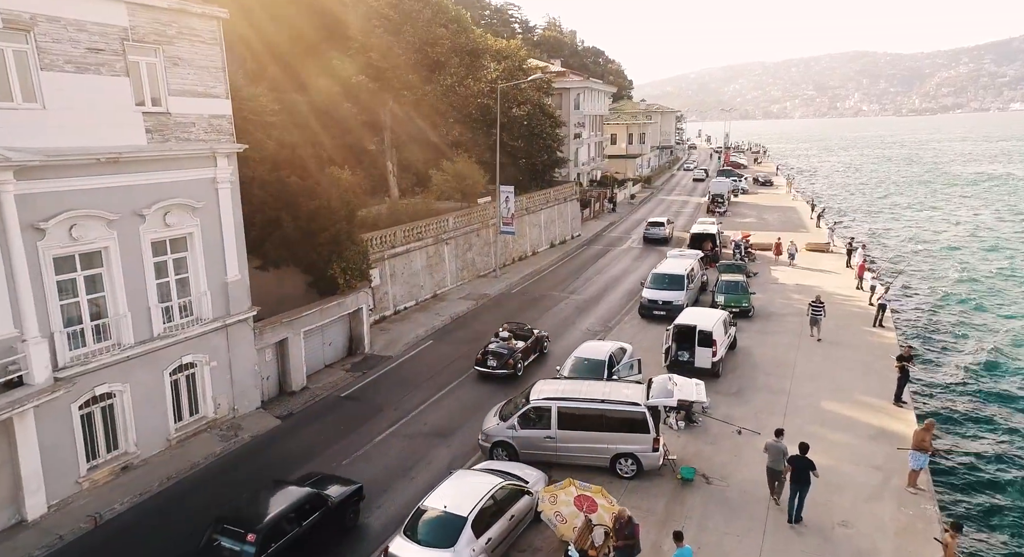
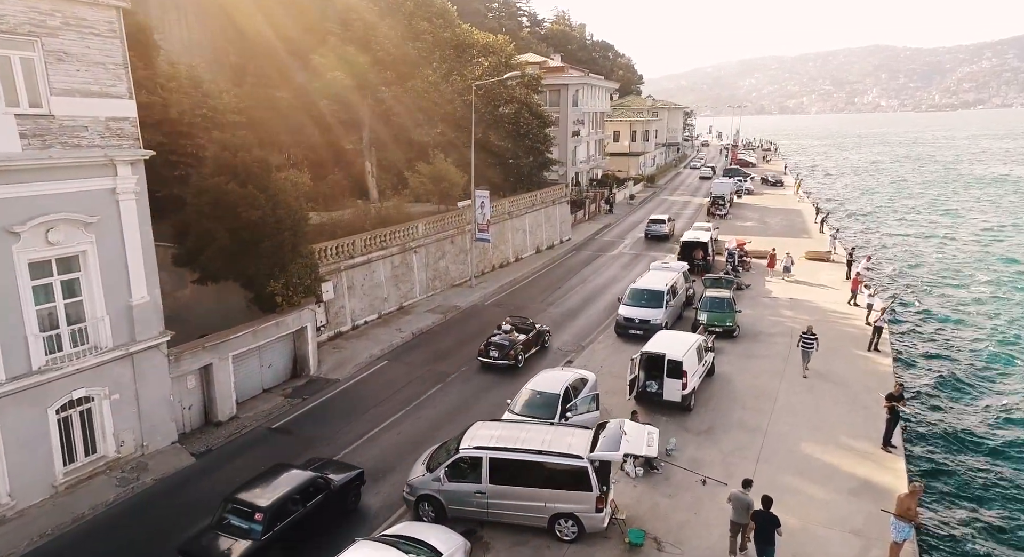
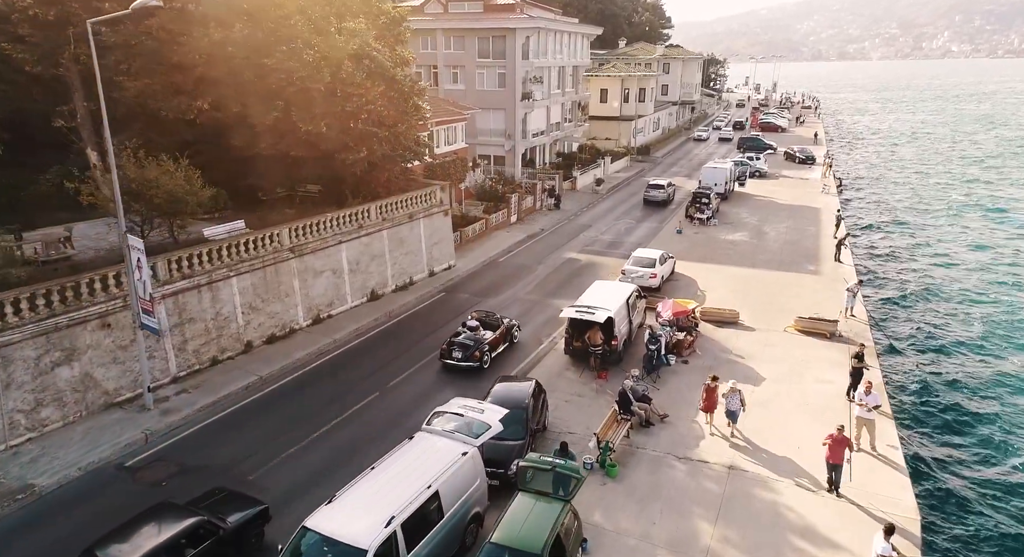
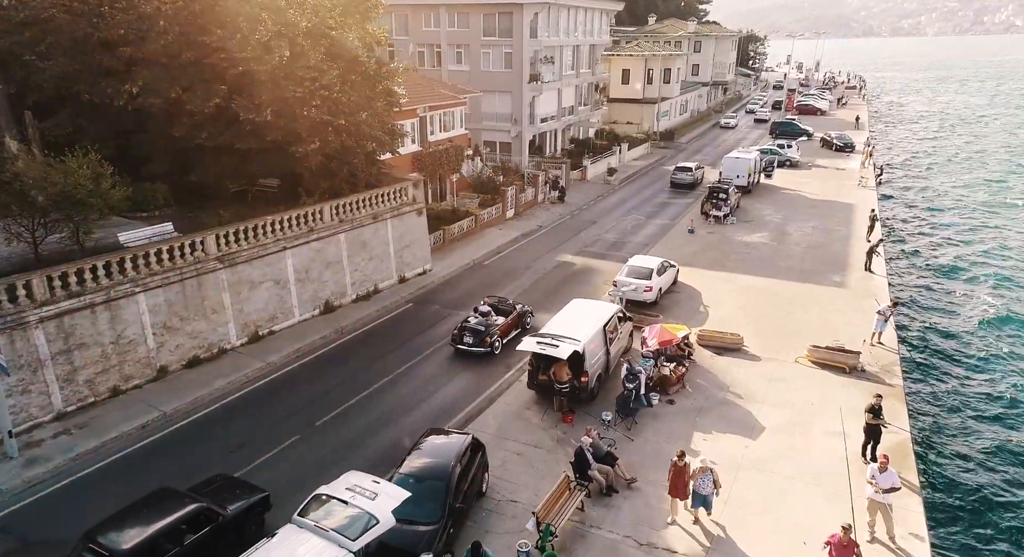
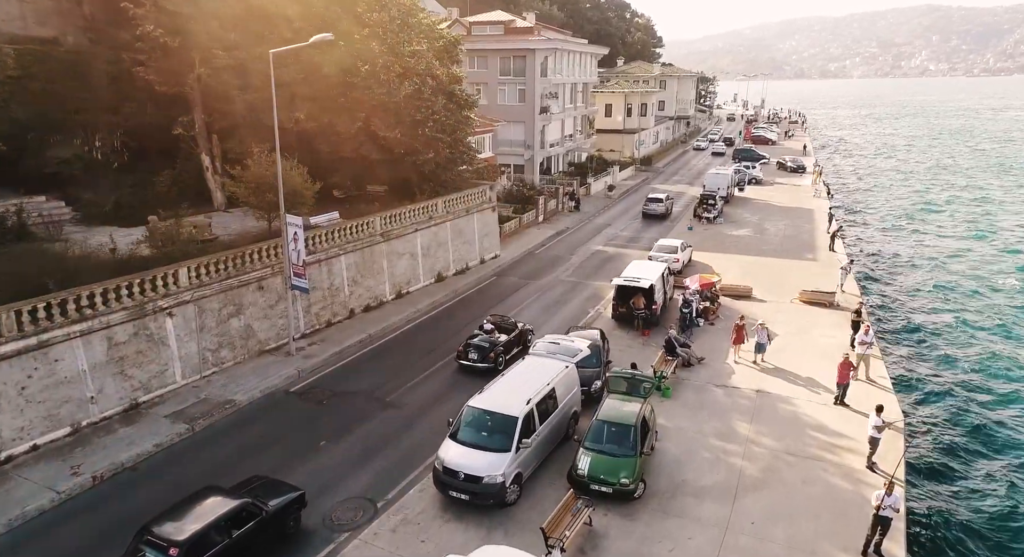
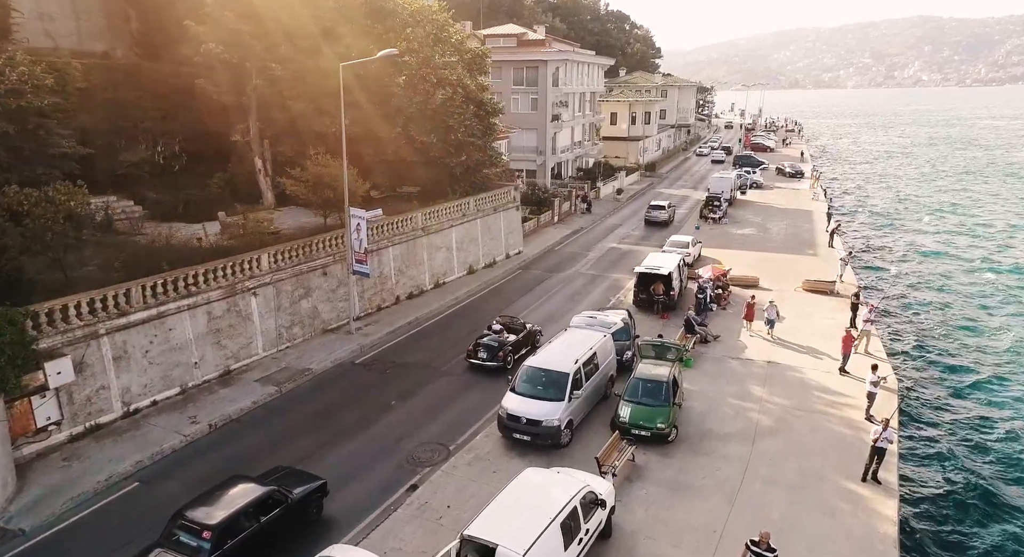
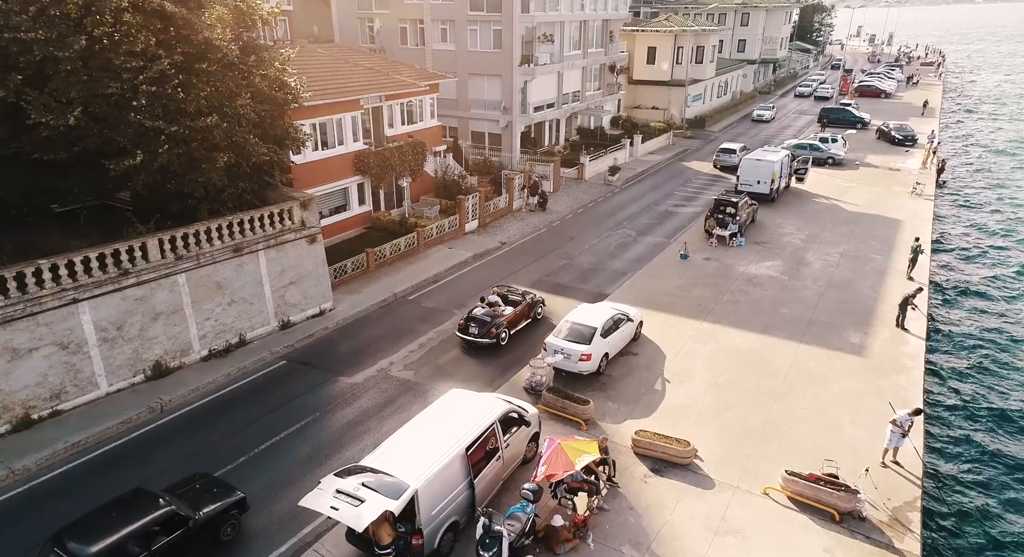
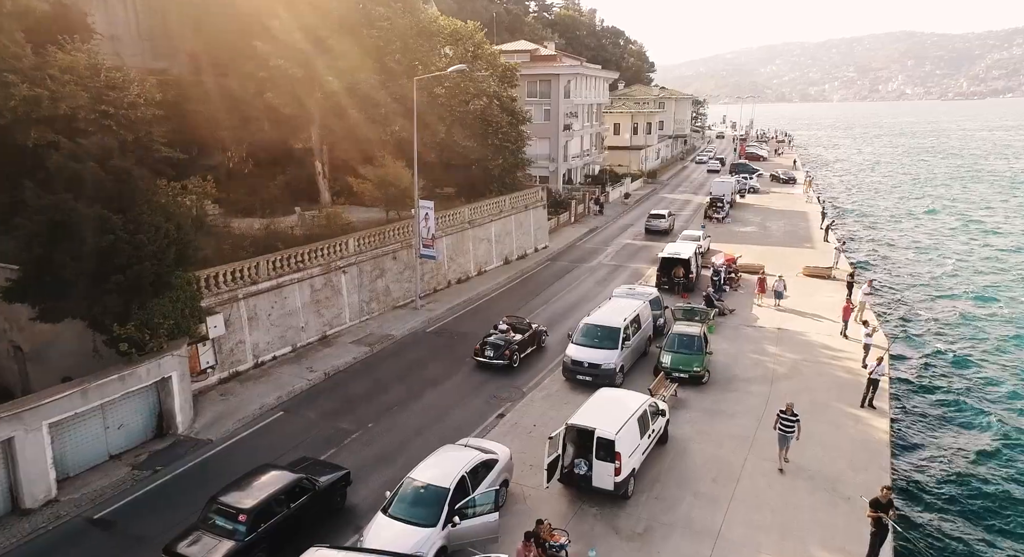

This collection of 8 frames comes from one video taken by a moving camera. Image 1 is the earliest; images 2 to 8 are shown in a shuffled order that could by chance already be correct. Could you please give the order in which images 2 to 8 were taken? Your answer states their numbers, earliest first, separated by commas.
2, 8, 6, 5, 3, 4, 7
